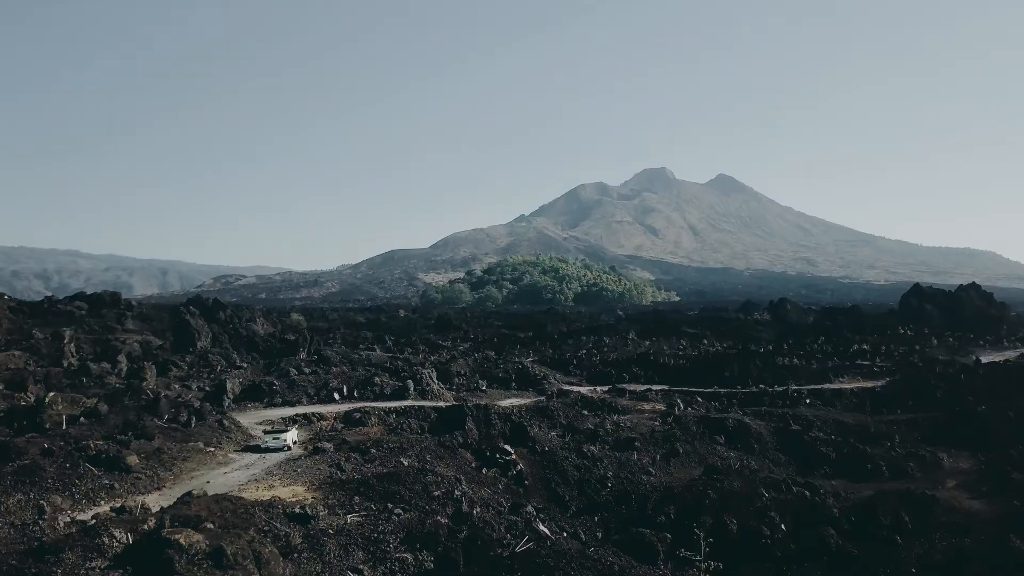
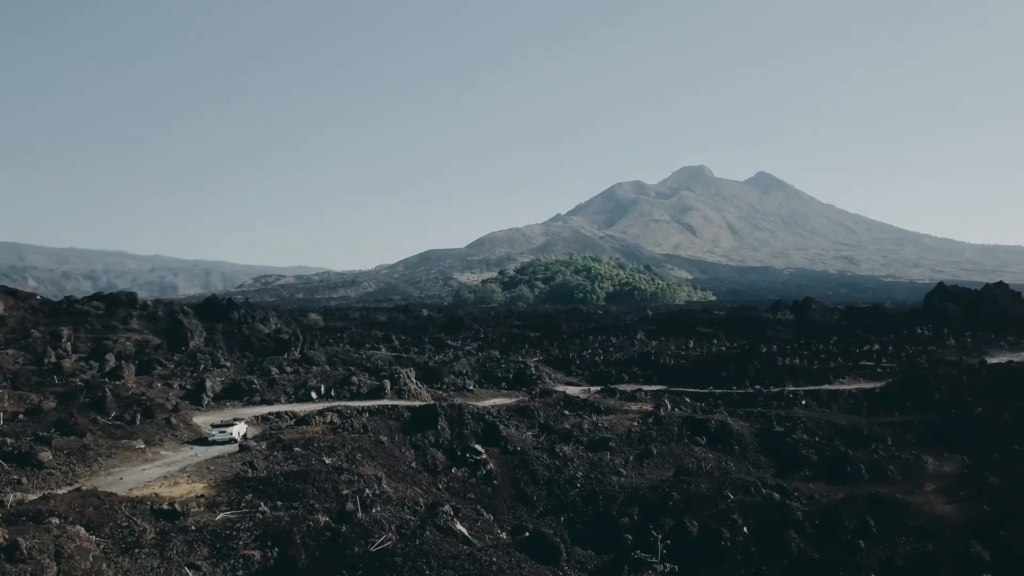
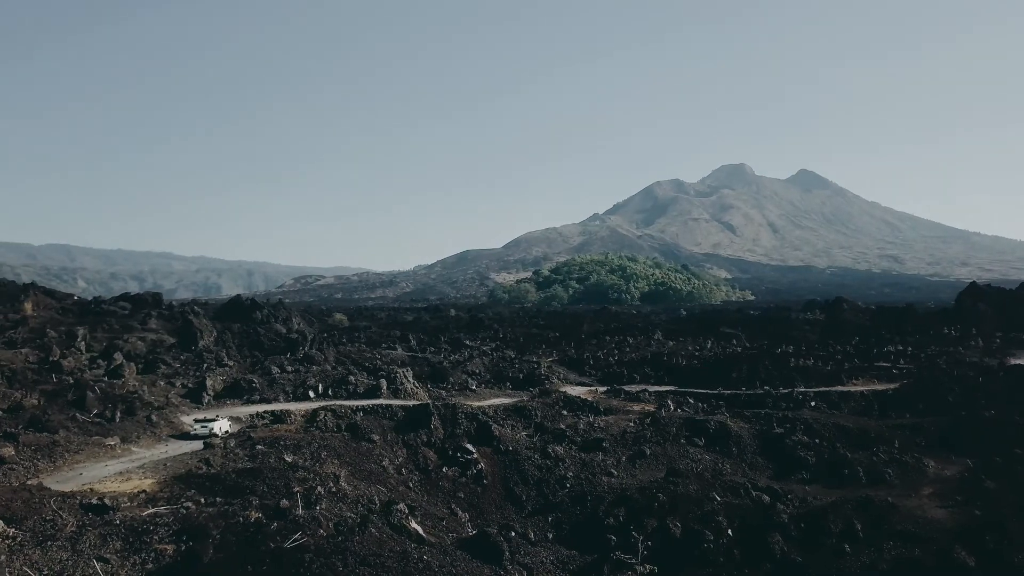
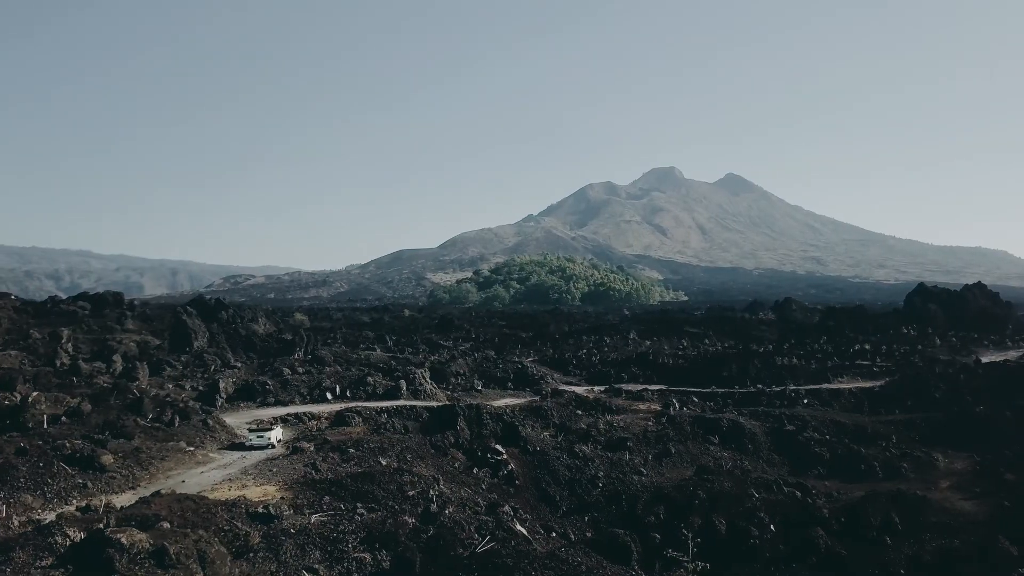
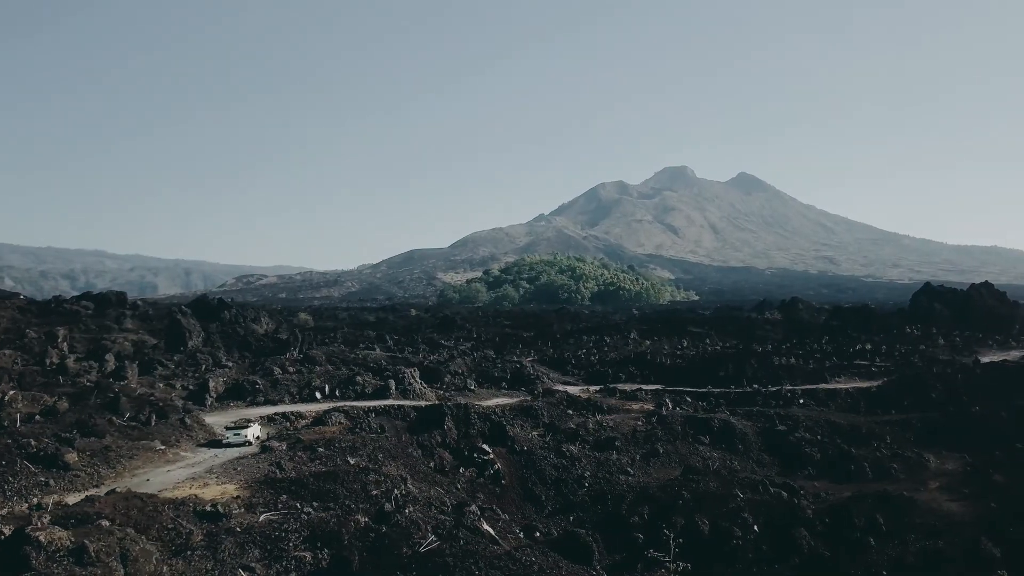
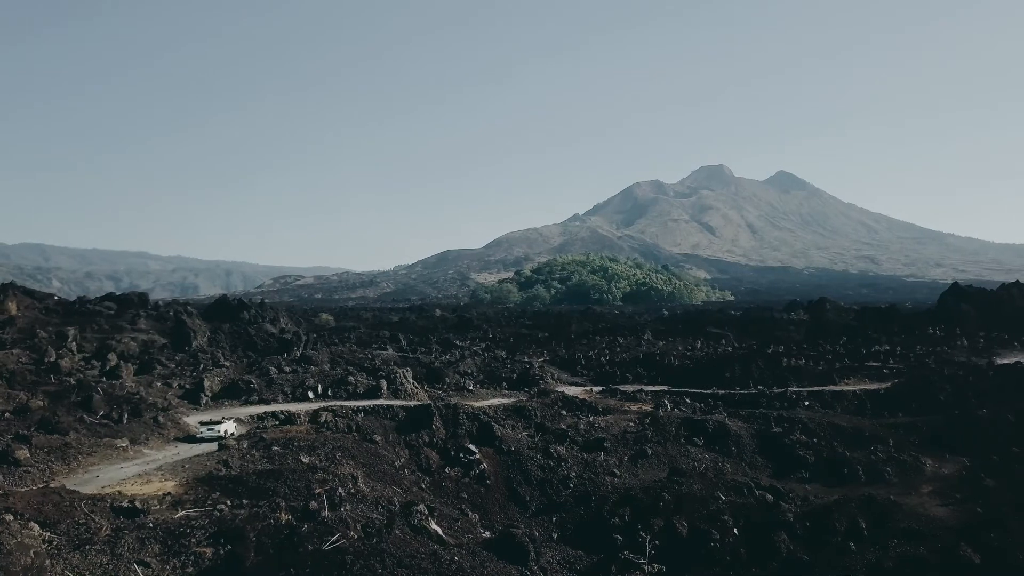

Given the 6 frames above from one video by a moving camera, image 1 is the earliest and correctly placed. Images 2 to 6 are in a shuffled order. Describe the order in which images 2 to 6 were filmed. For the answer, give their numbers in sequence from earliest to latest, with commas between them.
4, 5, 2, 6, 3
